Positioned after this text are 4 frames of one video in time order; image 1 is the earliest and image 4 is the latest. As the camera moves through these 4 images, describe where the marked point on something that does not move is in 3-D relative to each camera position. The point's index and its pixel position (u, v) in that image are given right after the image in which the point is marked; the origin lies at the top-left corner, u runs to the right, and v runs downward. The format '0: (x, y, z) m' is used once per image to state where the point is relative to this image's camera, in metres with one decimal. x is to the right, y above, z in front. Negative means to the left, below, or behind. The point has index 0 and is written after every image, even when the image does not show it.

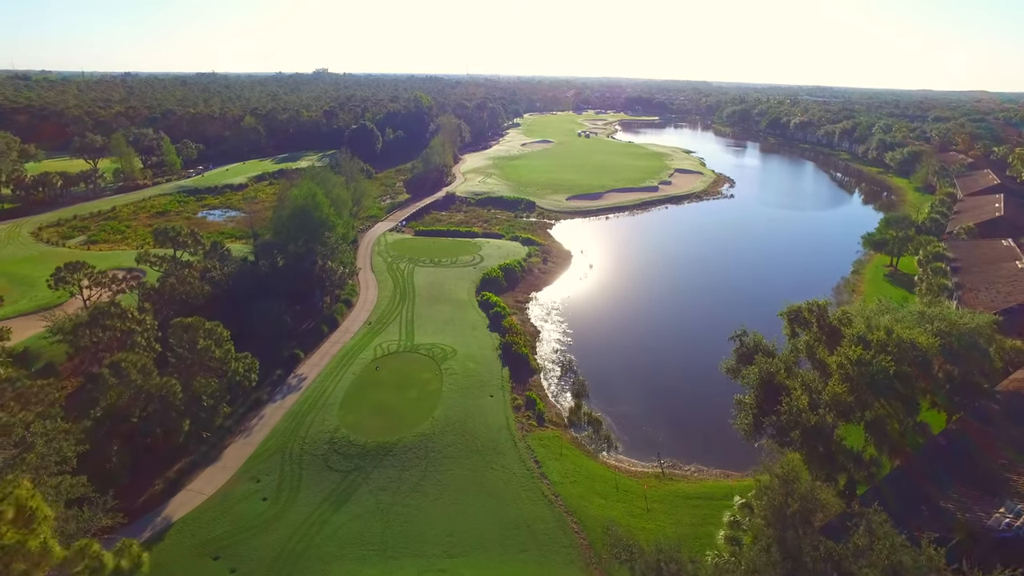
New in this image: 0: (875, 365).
0: (+10.5, -2.2, +19.7) m
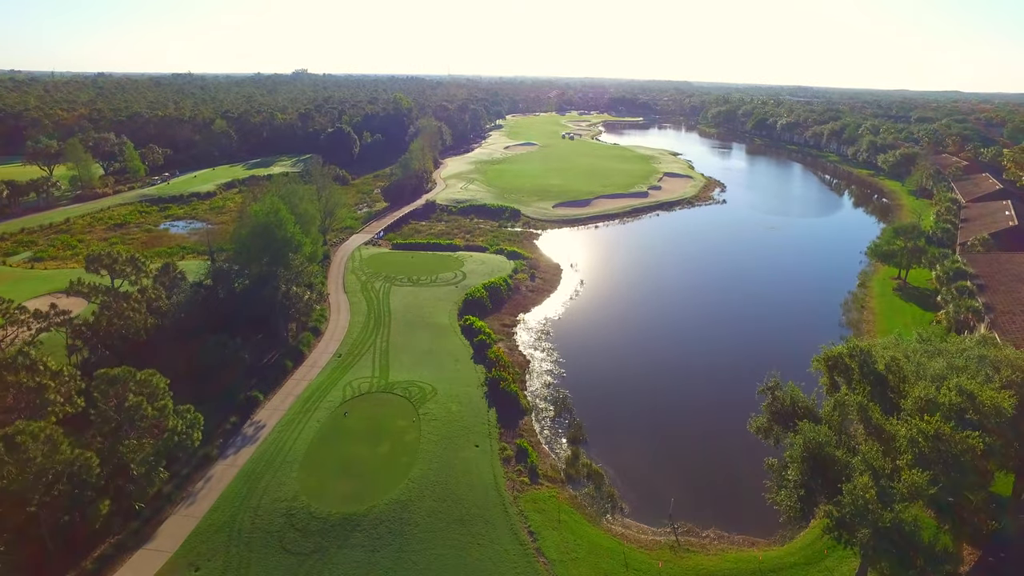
0: (+10.3, -3.6, +15.8) m
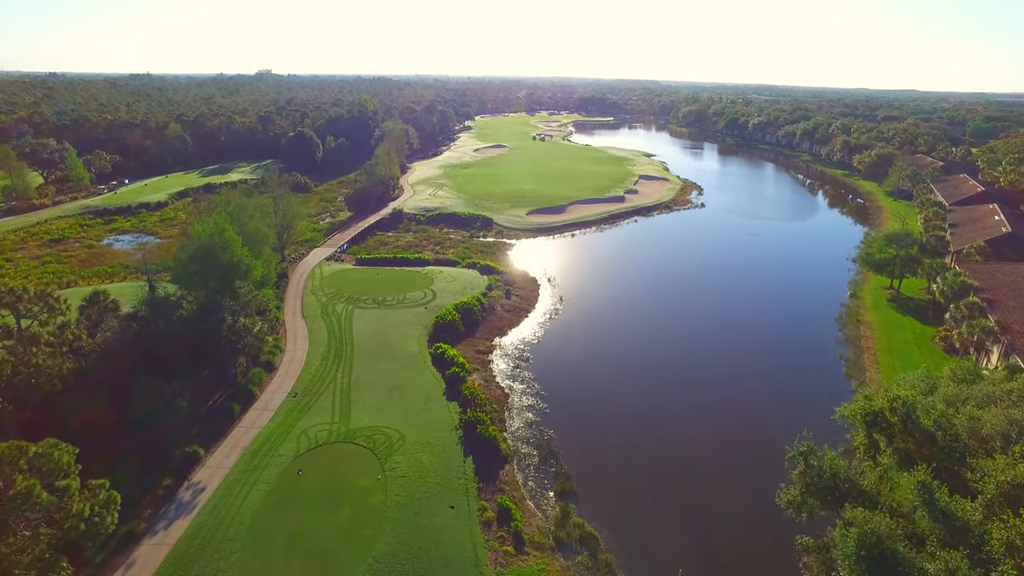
0: (+10.0, -4.7, +12.5) m
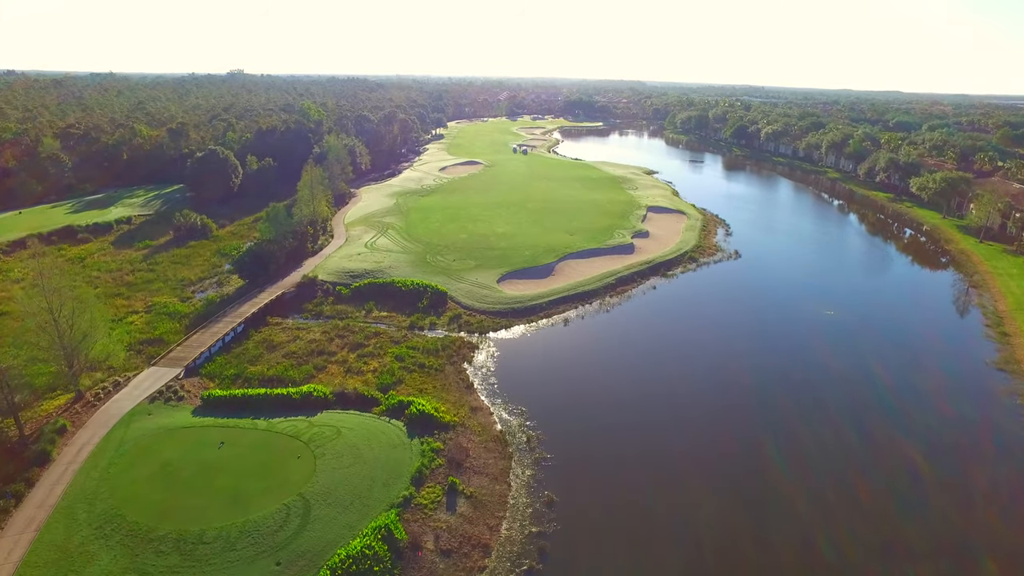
0: (+8.9, -12.2, -10.2) m
